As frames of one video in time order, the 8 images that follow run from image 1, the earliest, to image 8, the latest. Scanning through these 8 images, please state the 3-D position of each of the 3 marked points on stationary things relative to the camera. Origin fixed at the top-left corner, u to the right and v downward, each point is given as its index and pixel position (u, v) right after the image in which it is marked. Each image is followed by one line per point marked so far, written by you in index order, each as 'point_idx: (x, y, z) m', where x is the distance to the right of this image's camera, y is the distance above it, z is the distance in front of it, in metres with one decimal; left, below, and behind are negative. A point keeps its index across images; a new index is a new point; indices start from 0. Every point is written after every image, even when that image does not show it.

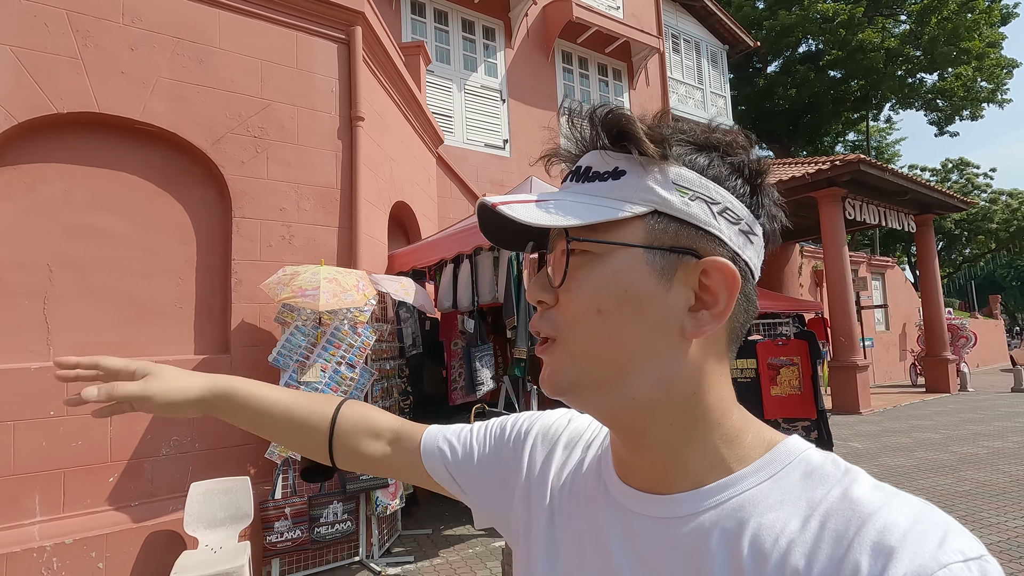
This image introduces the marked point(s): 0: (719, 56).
0: (+6.8, +7.7, +18.0) m
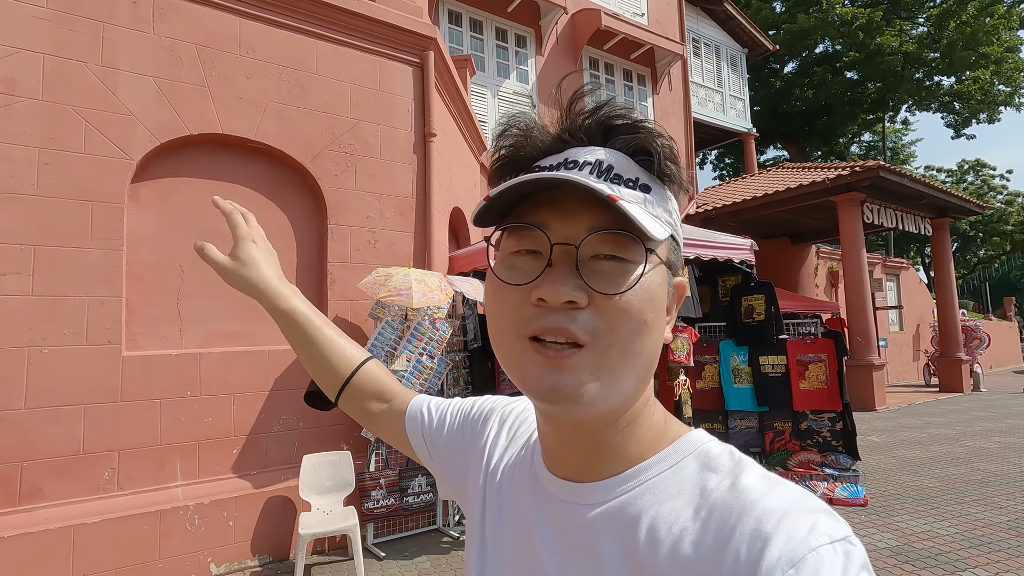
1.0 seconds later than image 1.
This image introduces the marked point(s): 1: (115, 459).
0: (+7.6, +7.7, +18.3) m
1: (-2.7, -1.2, +3.7) m
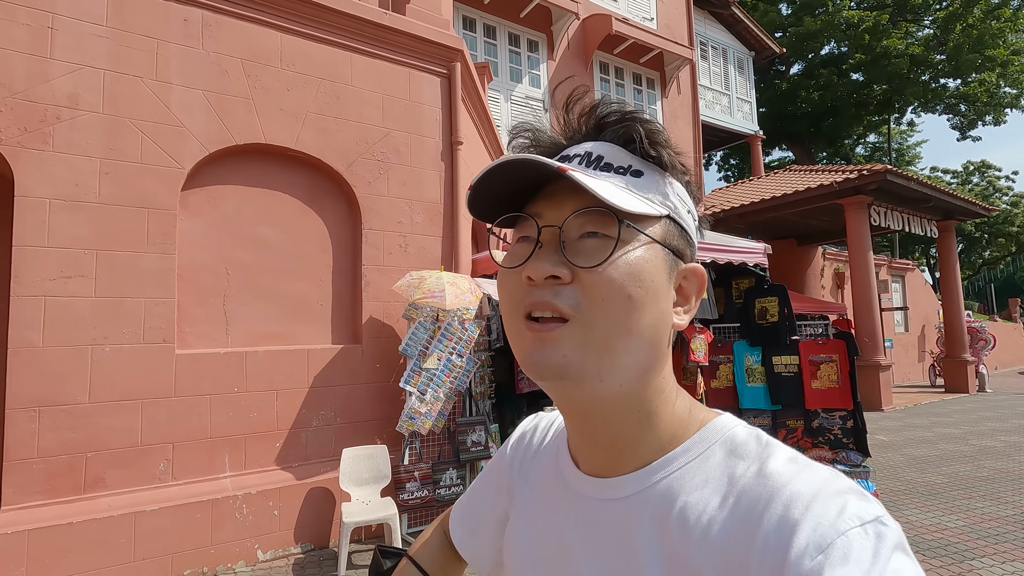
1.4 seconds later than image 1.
0: (+7.9, +7.7, +18.5) m
1: (-2.5, -1.2, +4.0) m
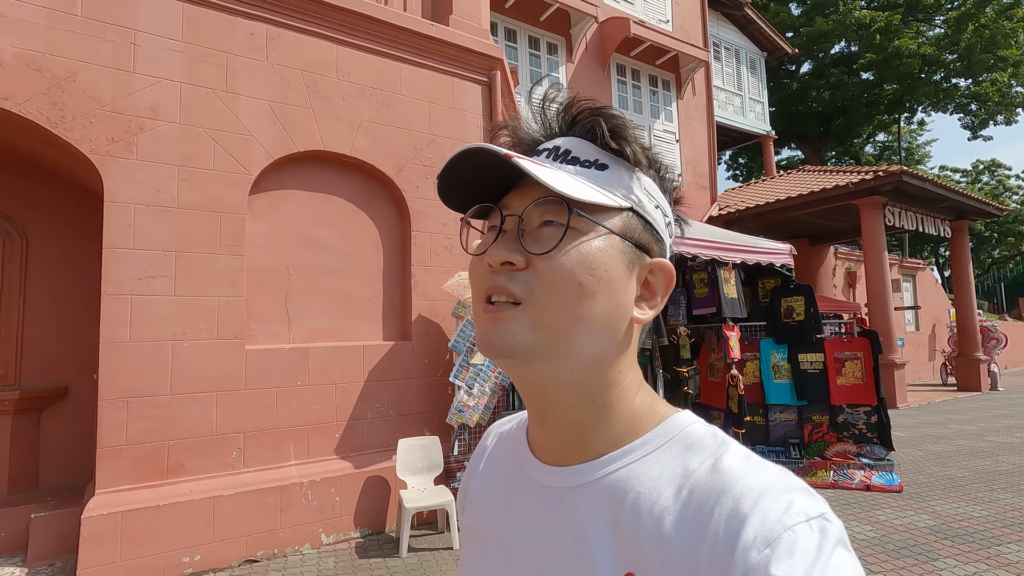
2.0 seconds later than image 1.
0: (+8.4, +7.7, +18.7) m
1: (-2.1, -1.2, +4.2) m
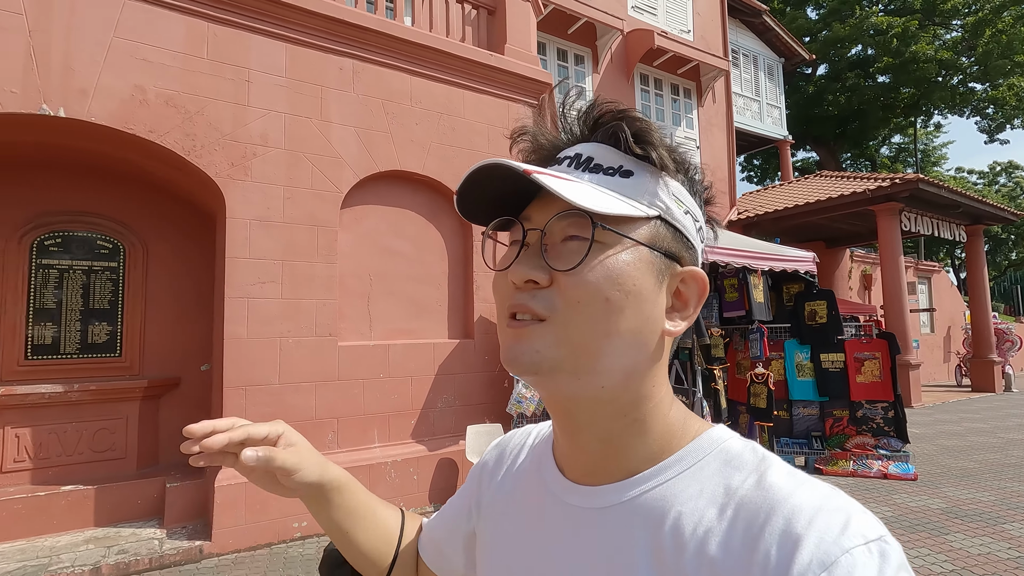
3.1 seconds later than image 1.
0: (+9.2, +7.7, +19.1) m
1: (-1.6, -1.2, +4.9) m
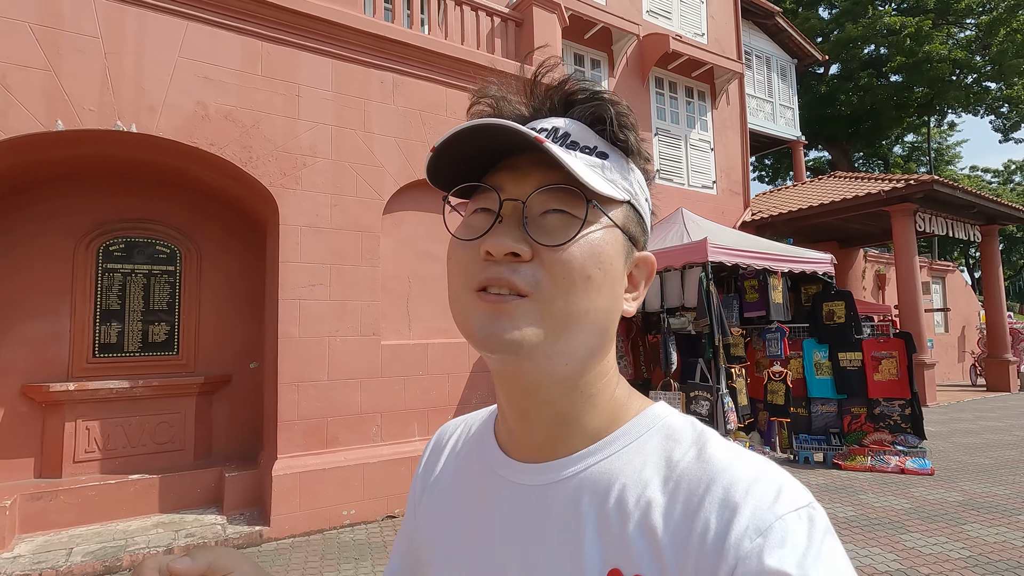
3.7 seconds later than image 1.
0: (+9.8, +7.7, +19.2) m
1: (-1.3, -1.2, +5.2) m
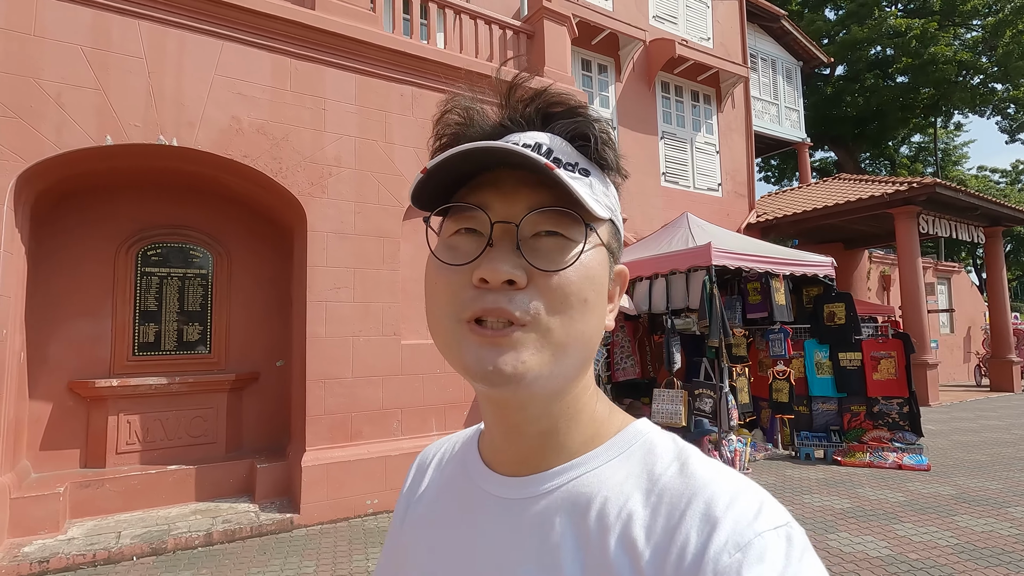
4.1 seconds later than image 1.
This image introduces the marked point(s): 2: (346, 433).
0: (+10.0, +7.6, +19.4) m
1: (-1.1, -1.3, +5.5) m
2: (-1.6, -1.4, +5.2) m
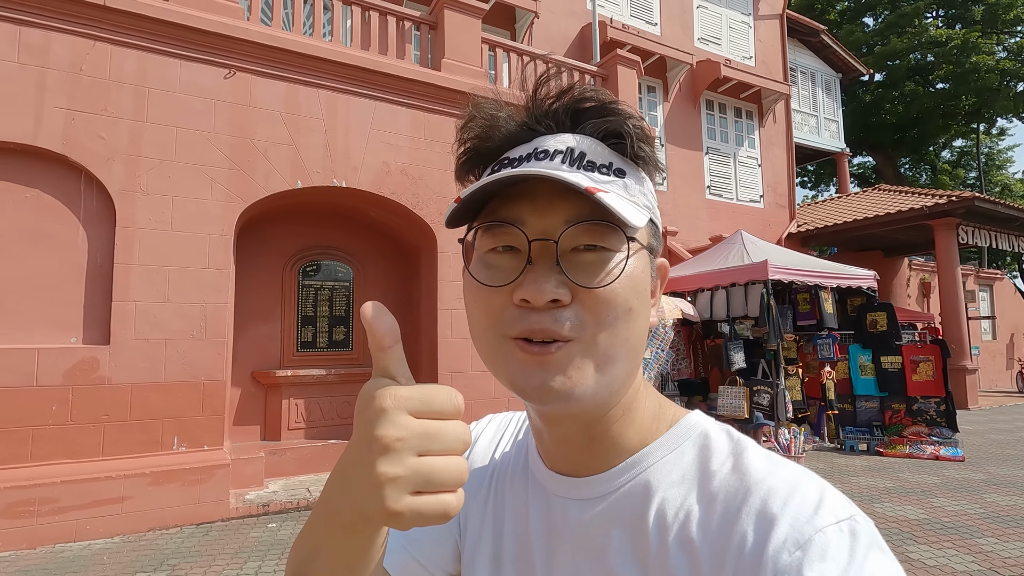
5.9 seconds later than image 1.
0: (+11.8, +7.4, +20.0) m
1: (-0.1, -1.4, +6.6) m
2: (-0.5, -1.5, +6.3) m
